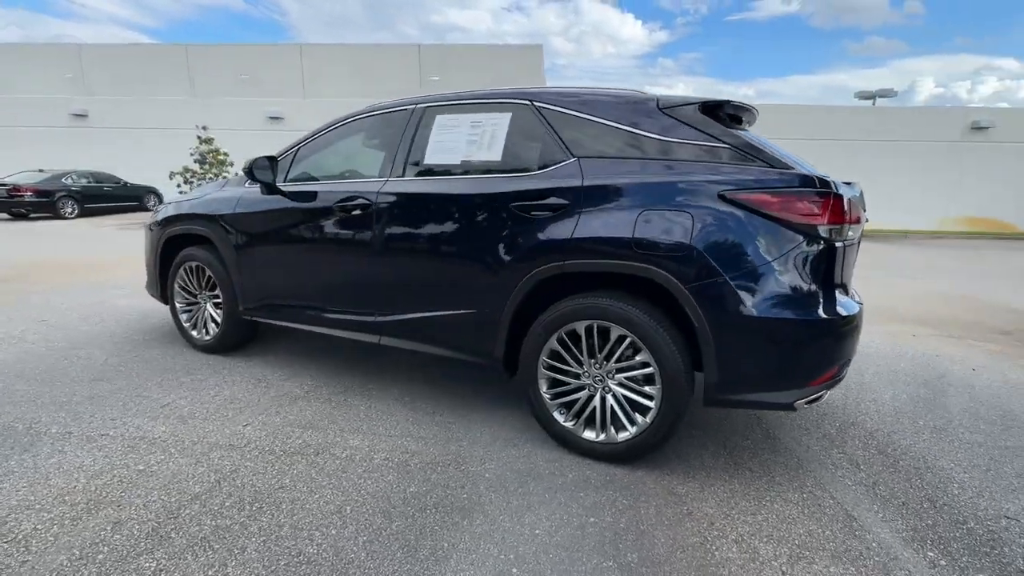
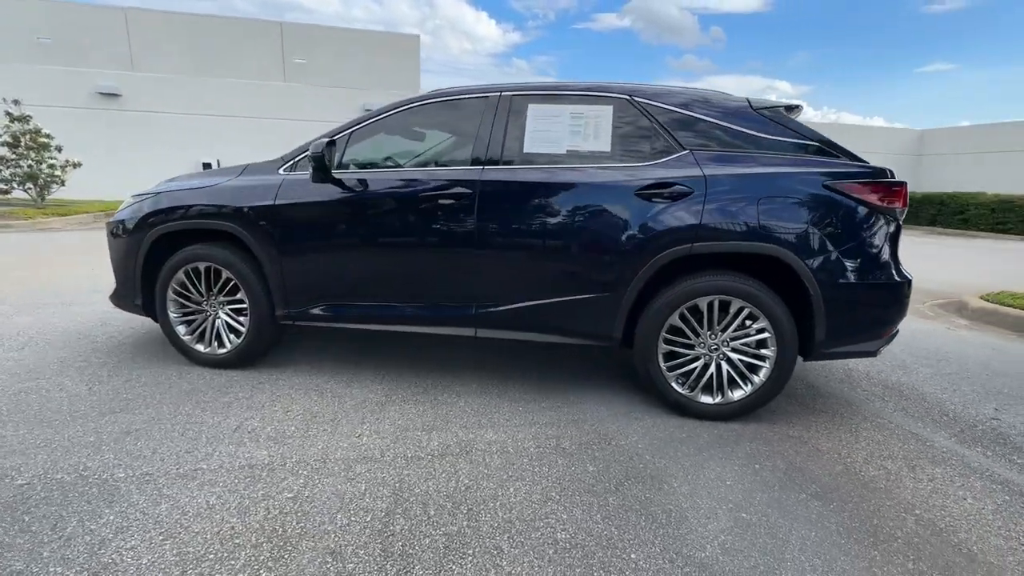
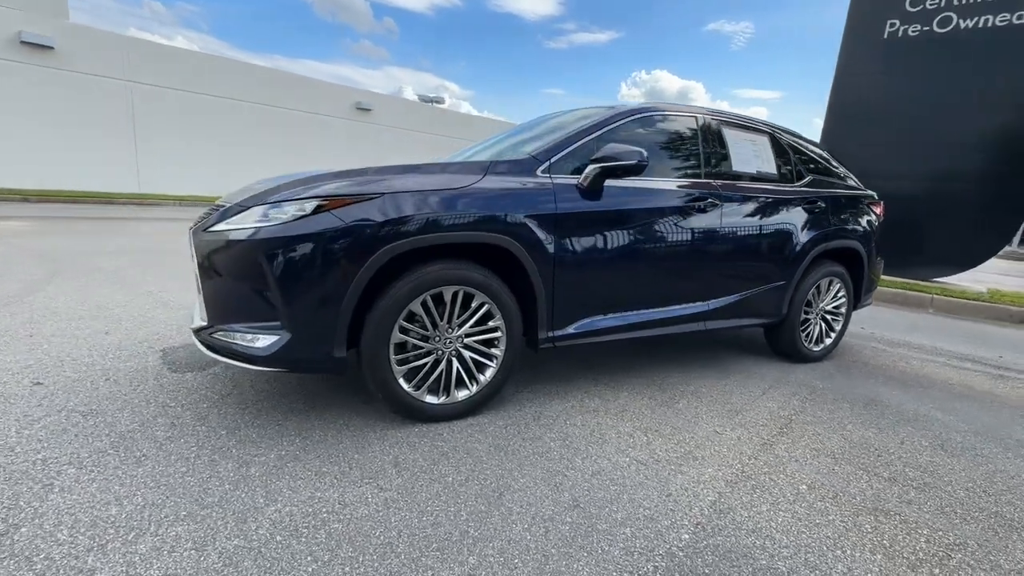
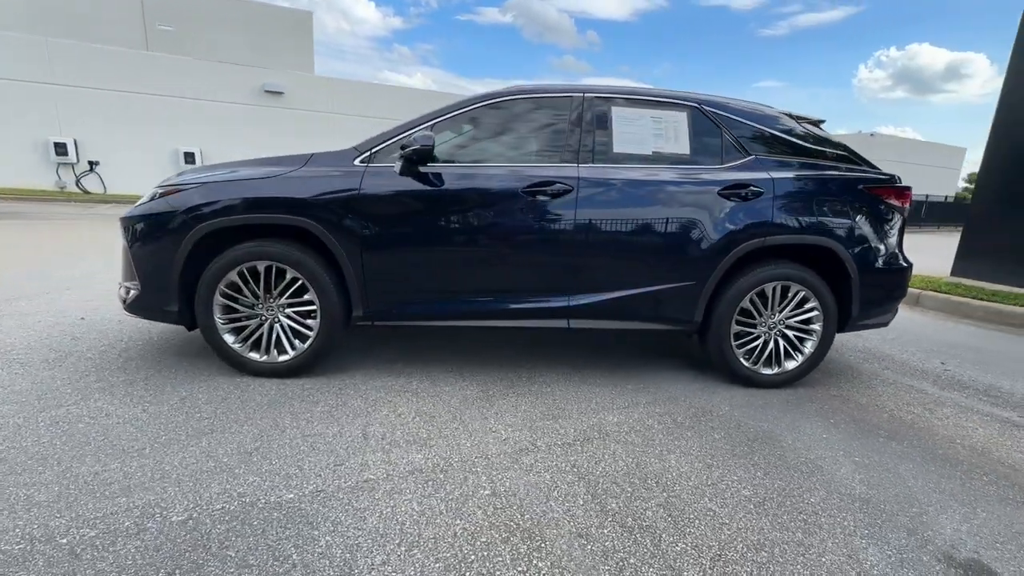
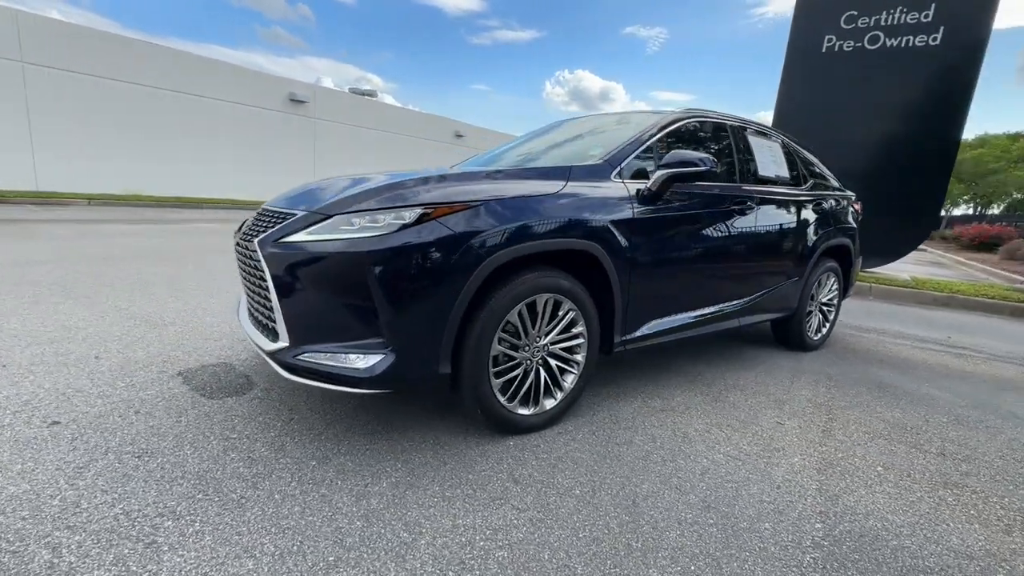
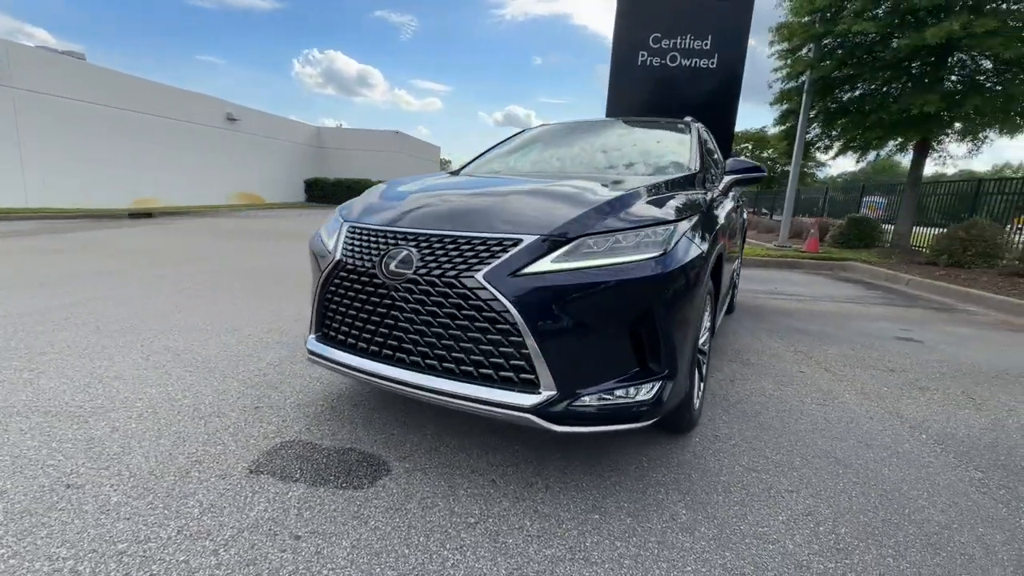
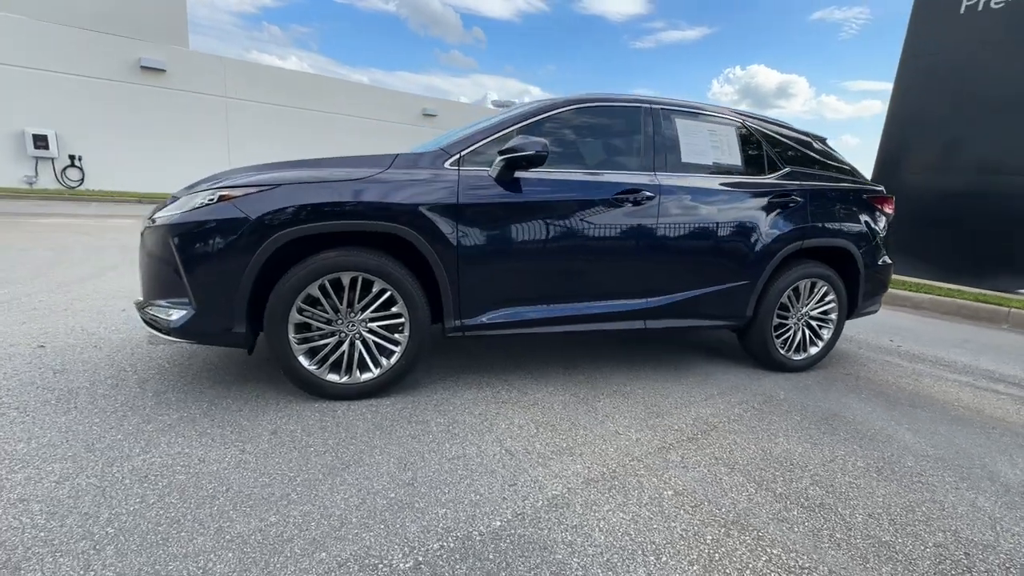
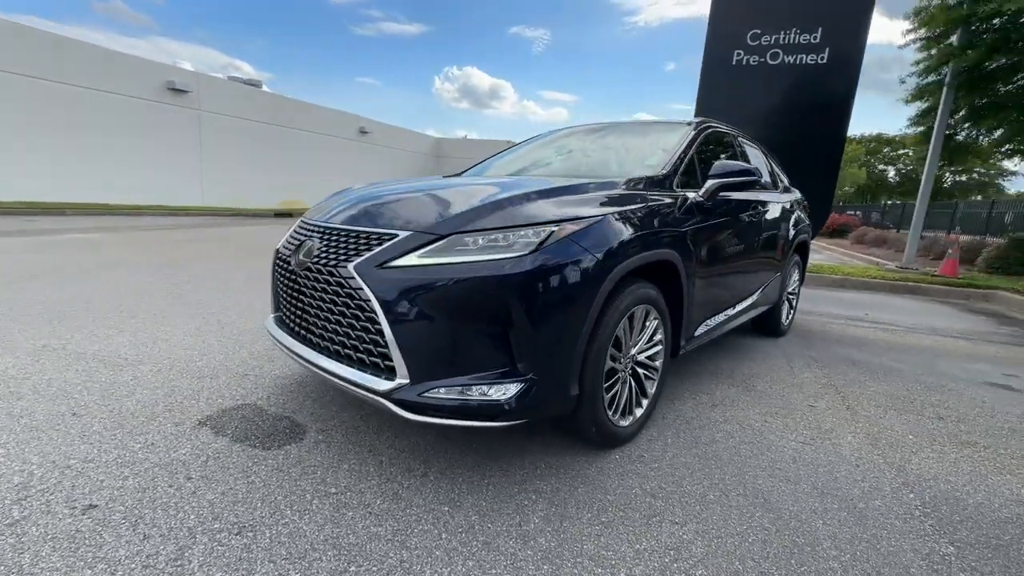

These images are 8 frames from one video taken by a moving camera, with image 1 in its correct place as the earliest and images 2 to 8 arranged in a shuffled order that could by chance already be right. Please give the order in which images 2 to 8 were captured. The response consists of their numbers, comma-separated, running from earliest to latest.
2, 4, 7, 3, 5, 8, 6
